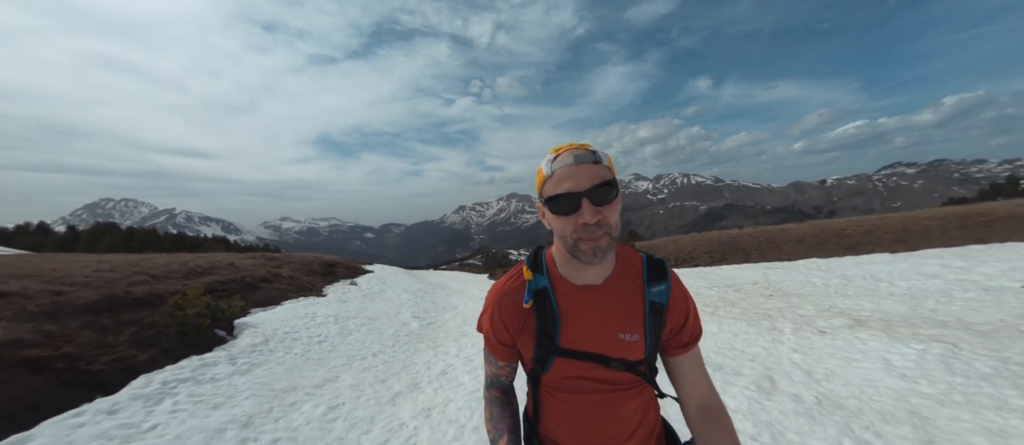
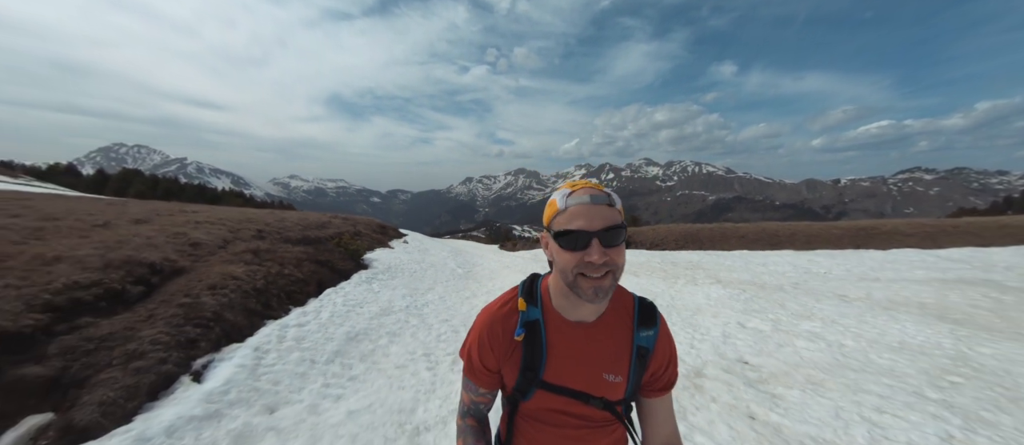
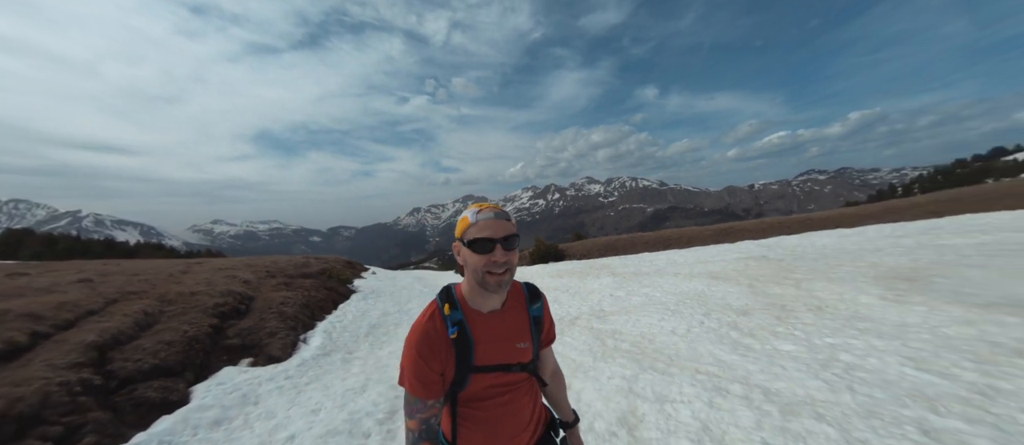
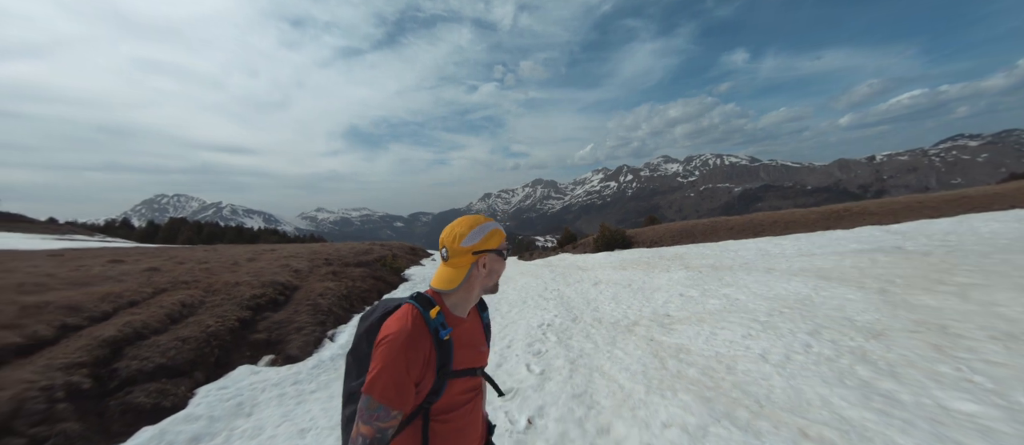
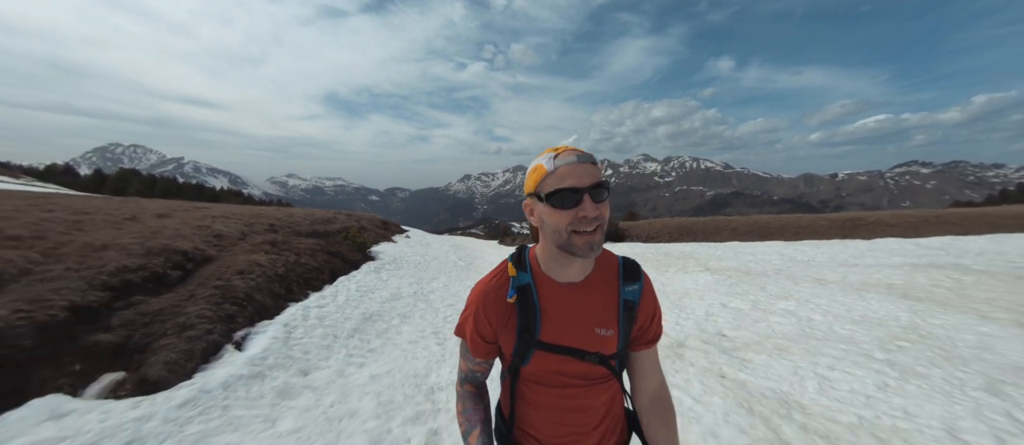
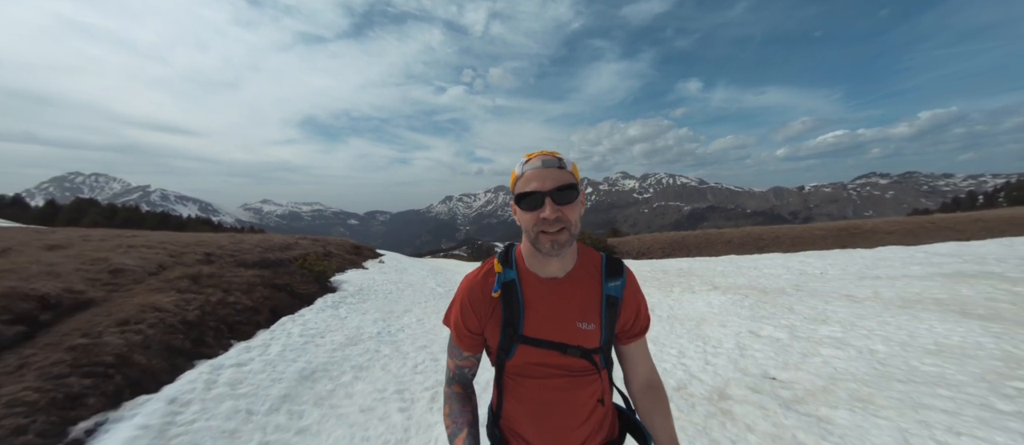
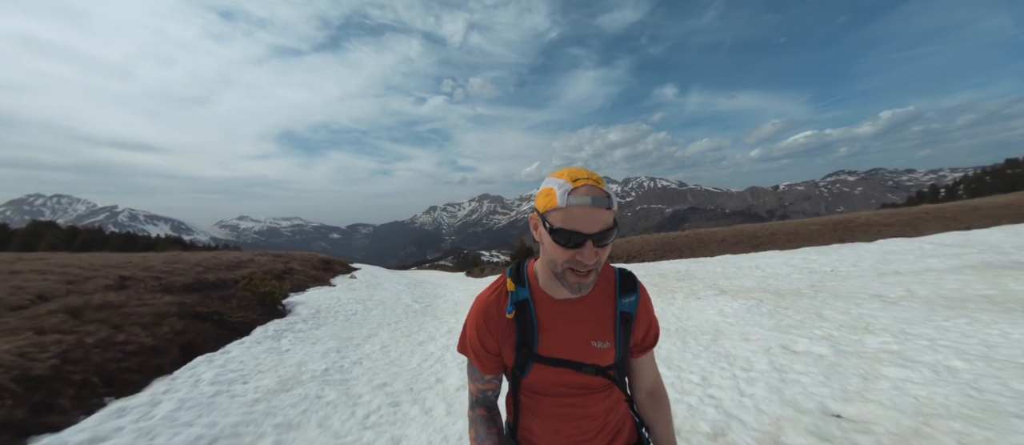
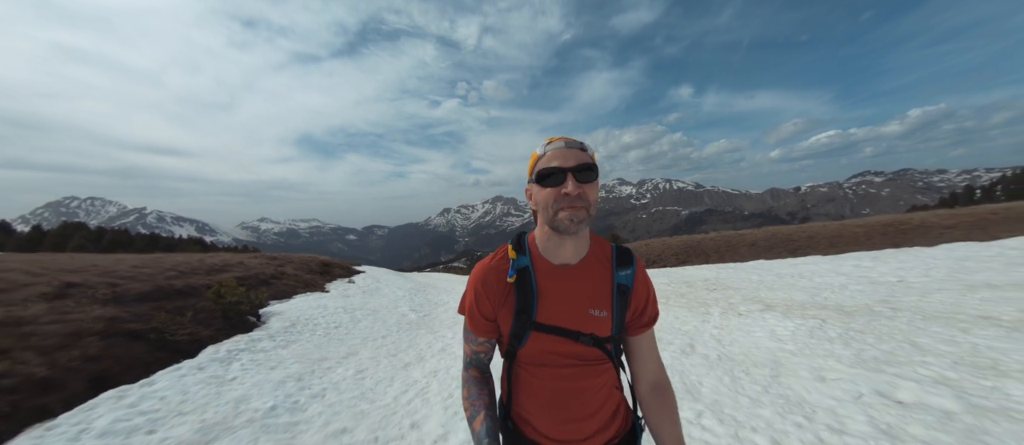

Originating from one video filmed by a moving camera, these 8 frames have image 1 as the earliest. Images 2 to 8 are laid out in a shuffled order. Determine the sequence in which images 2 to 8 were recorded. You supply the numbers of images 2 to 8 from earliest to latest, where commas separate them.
8, 7, 6, 2, 5, 4, 3
